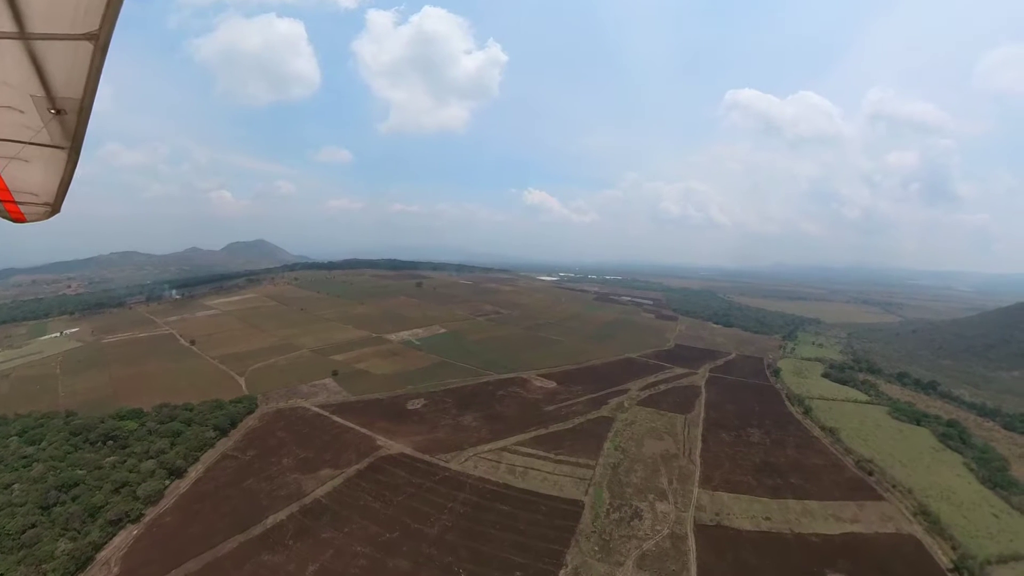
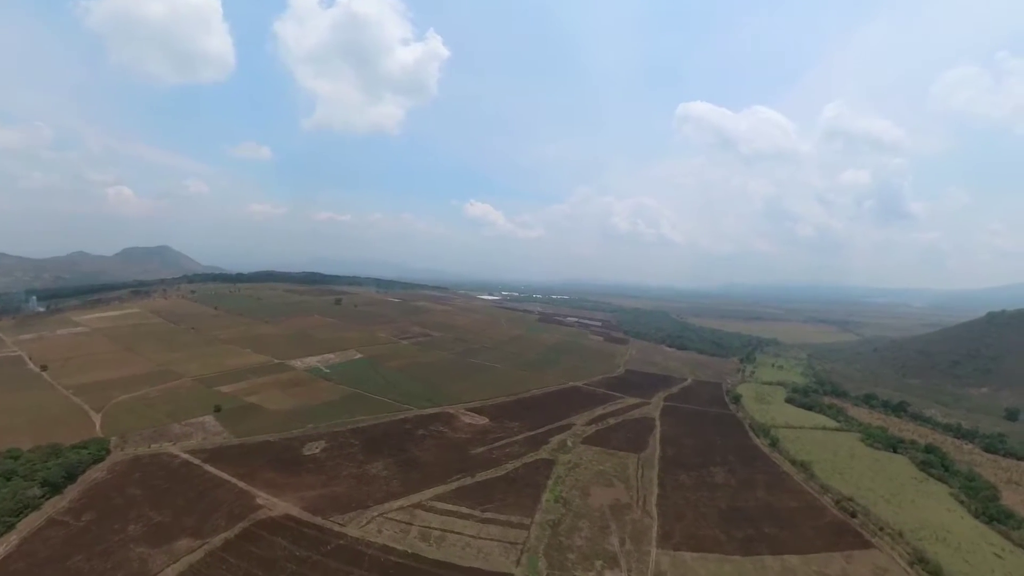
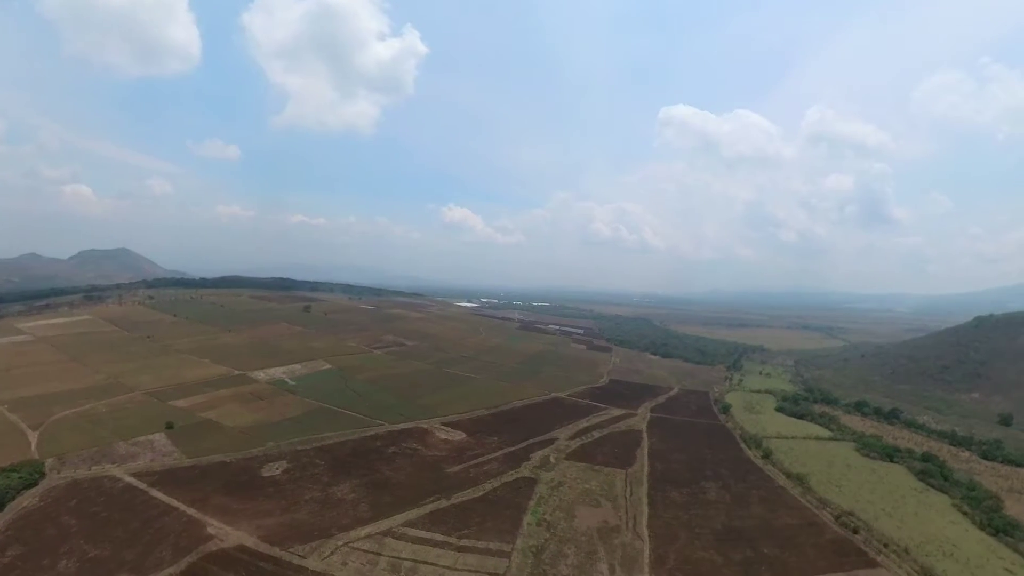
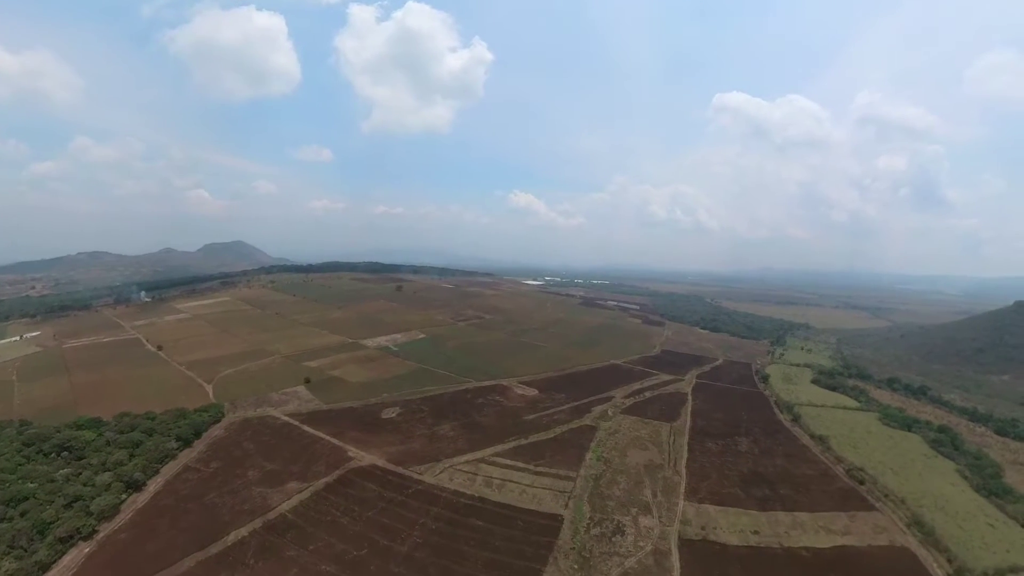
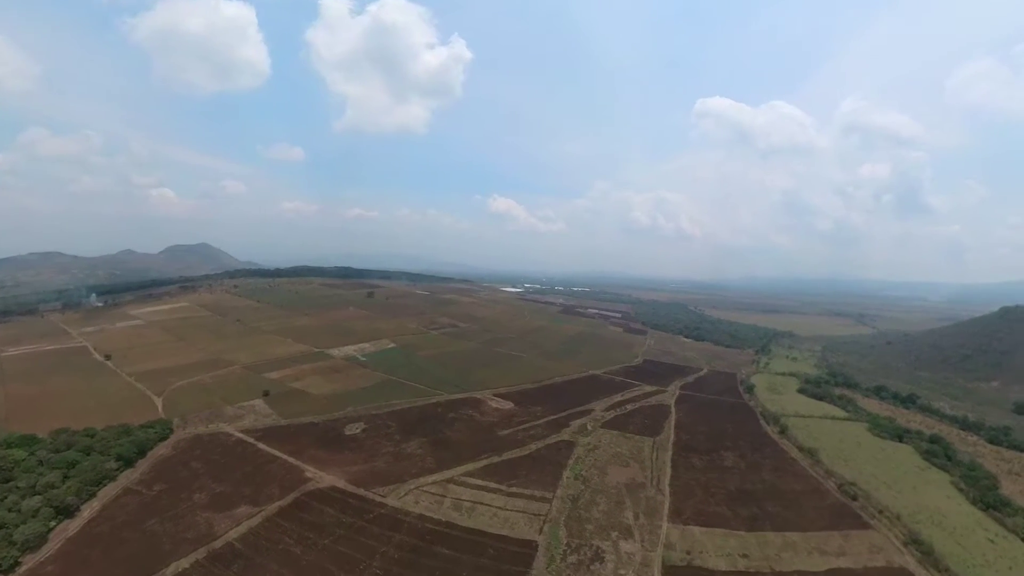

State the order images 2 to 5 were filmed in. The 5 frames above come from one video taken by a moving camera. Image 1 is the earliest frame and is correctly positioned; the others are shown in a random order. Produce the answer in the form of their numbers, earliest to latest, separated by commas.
4, 5, 2, 3
